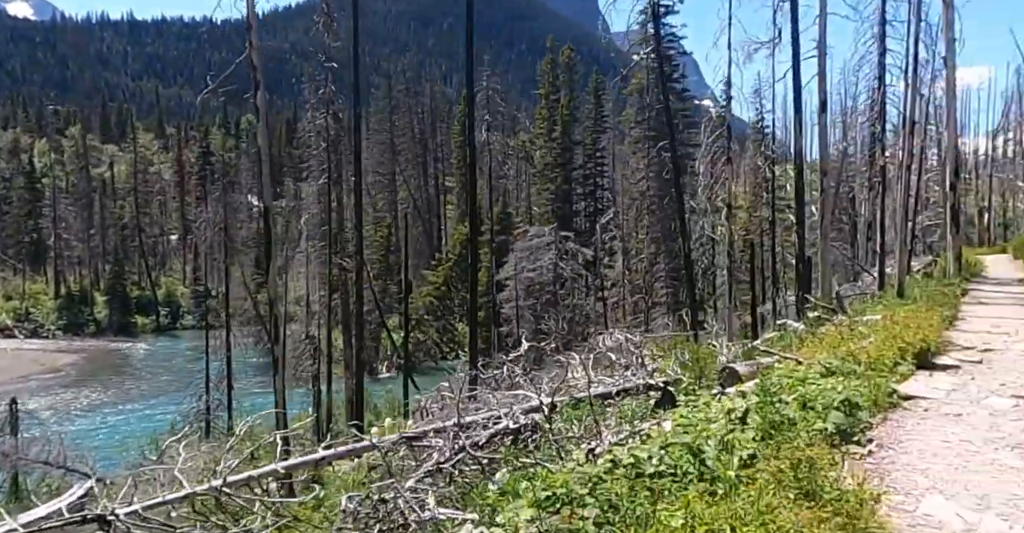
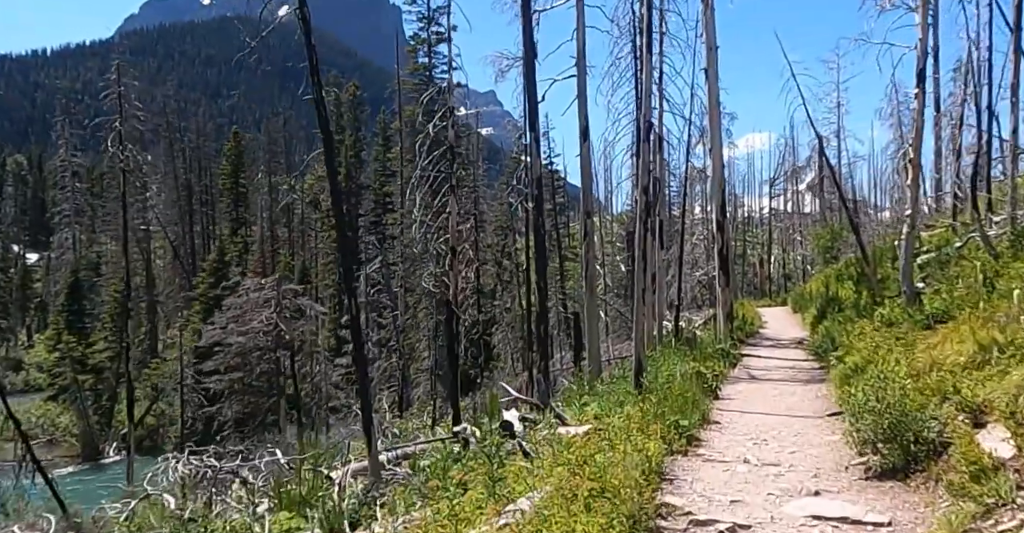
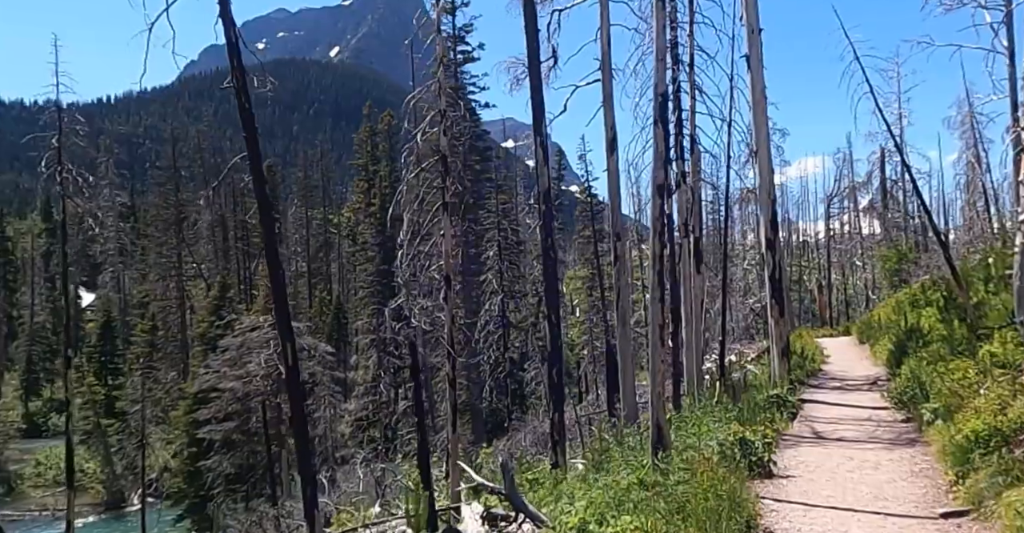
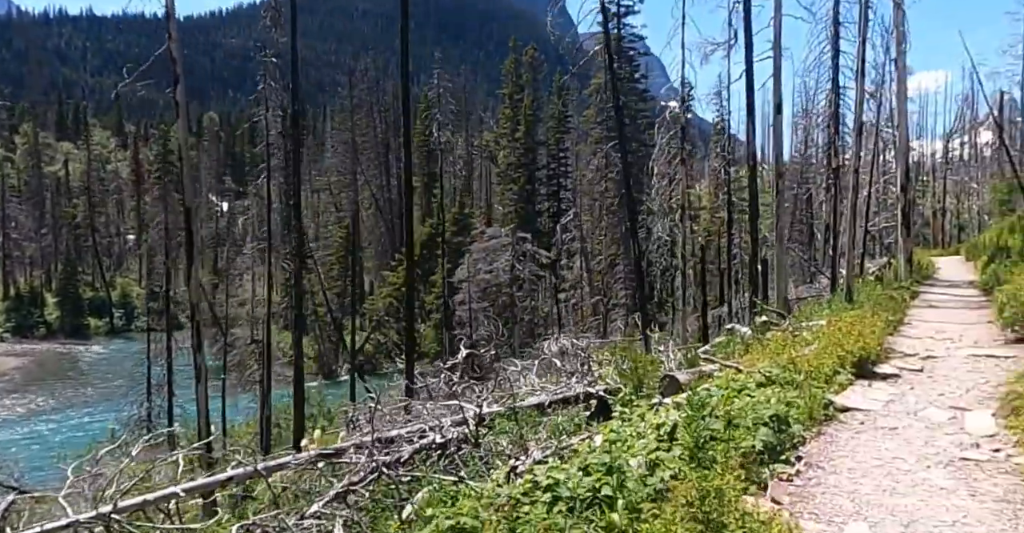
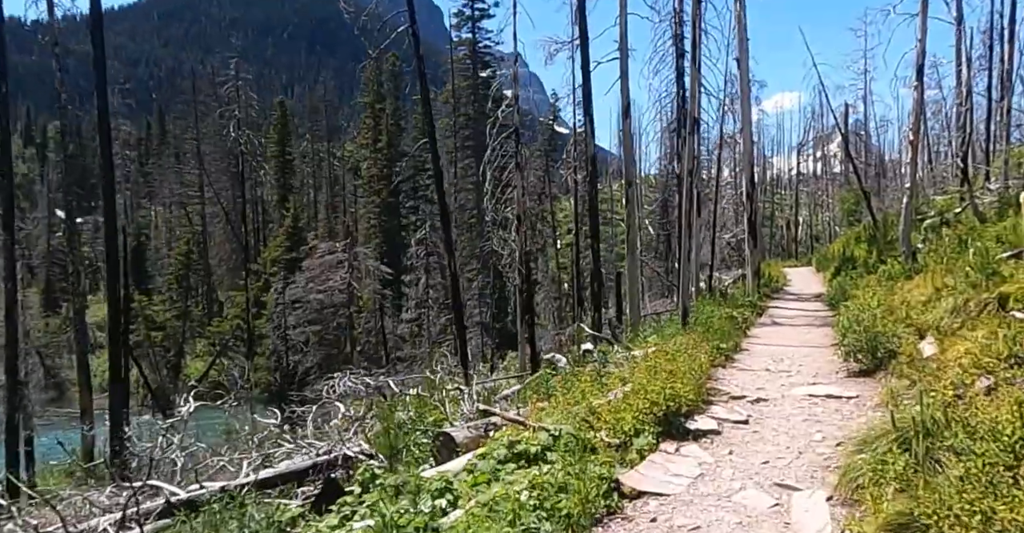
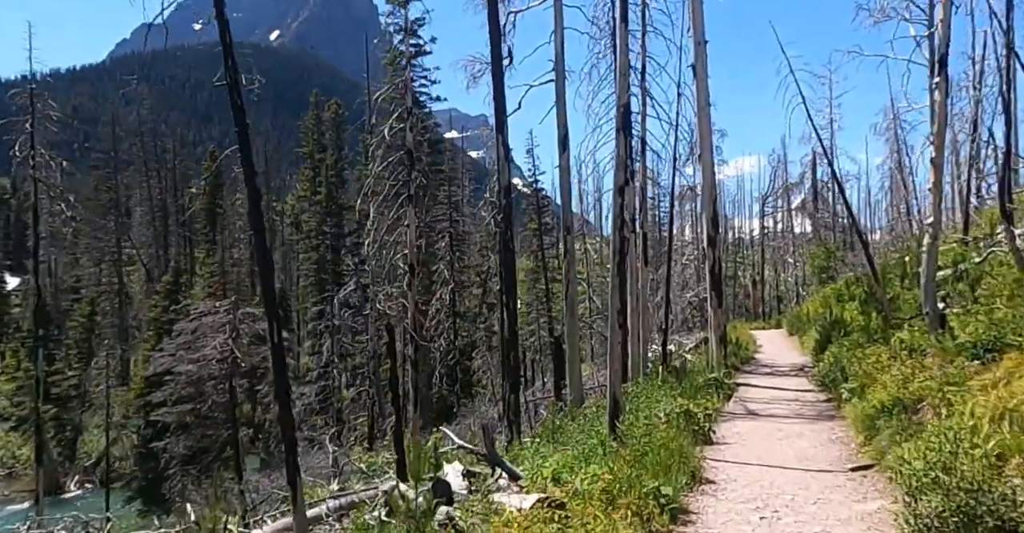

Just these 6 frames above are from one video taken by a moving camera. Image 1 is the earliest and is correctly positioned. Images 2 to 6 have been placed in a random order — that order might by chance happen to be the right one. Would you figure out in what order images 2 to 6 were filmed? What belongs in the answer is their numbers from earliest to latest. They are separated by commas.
4, 5, 2, 6, 3
